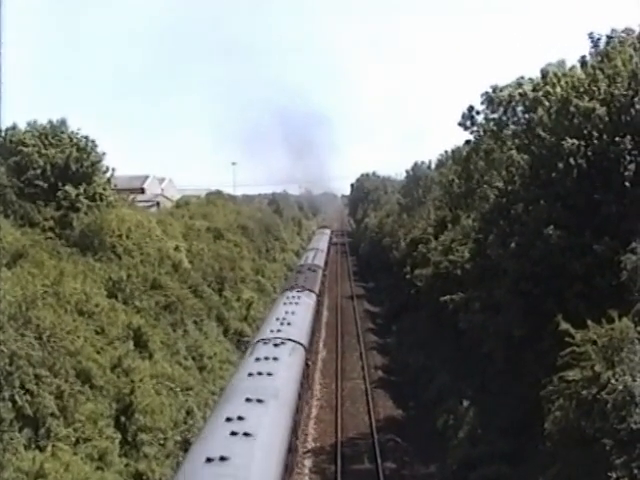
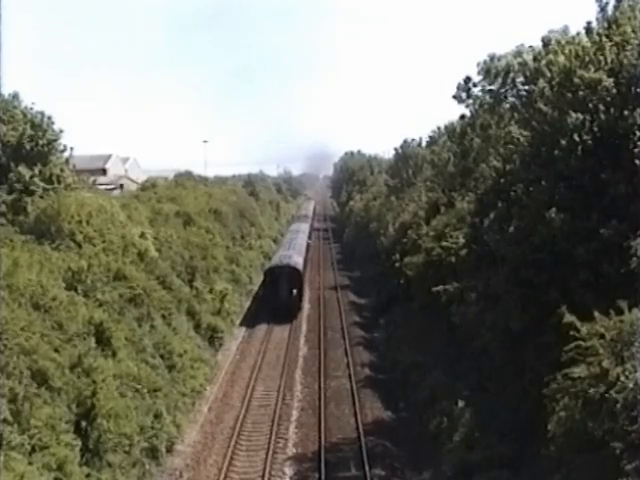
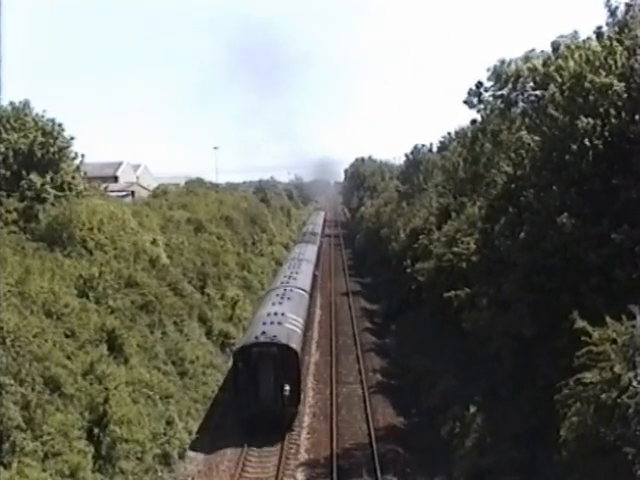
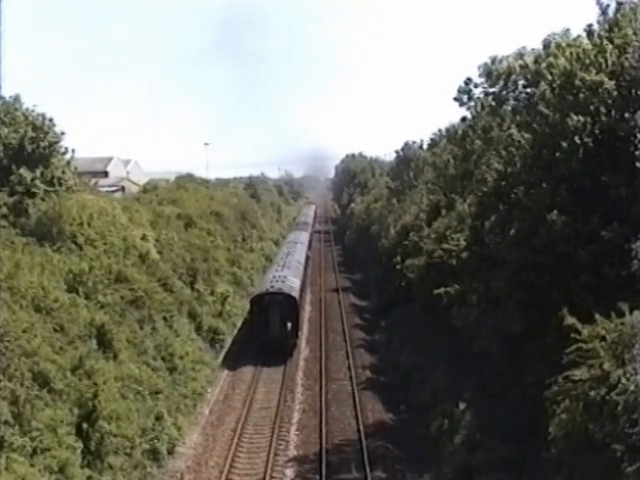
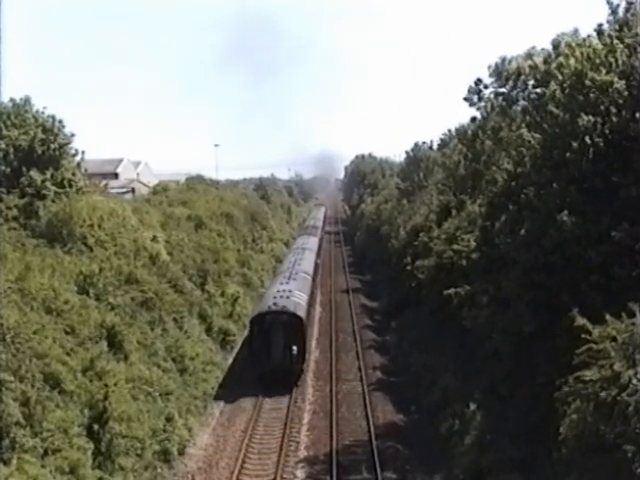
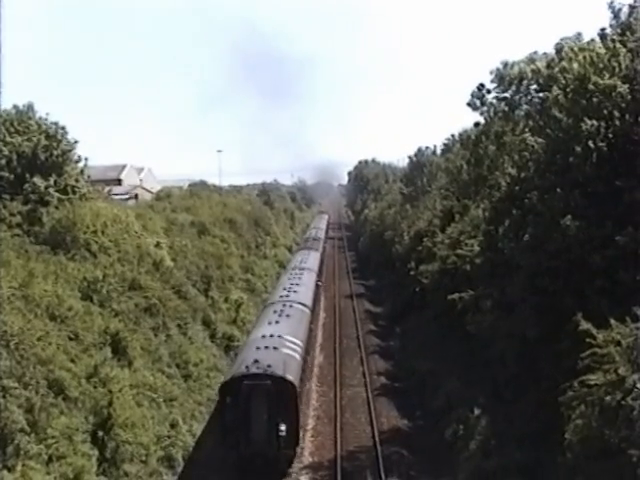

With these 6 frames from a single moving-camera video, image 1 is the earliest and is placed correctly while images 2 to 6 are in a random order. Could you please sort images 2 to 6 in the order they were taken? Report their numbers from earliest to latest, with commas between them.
6, 3, 5, 4, 2
